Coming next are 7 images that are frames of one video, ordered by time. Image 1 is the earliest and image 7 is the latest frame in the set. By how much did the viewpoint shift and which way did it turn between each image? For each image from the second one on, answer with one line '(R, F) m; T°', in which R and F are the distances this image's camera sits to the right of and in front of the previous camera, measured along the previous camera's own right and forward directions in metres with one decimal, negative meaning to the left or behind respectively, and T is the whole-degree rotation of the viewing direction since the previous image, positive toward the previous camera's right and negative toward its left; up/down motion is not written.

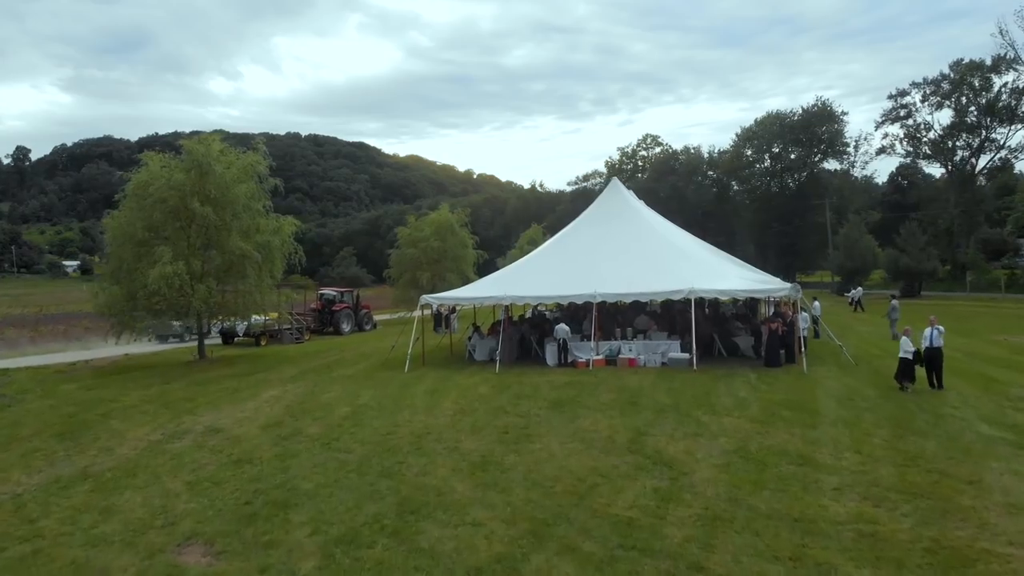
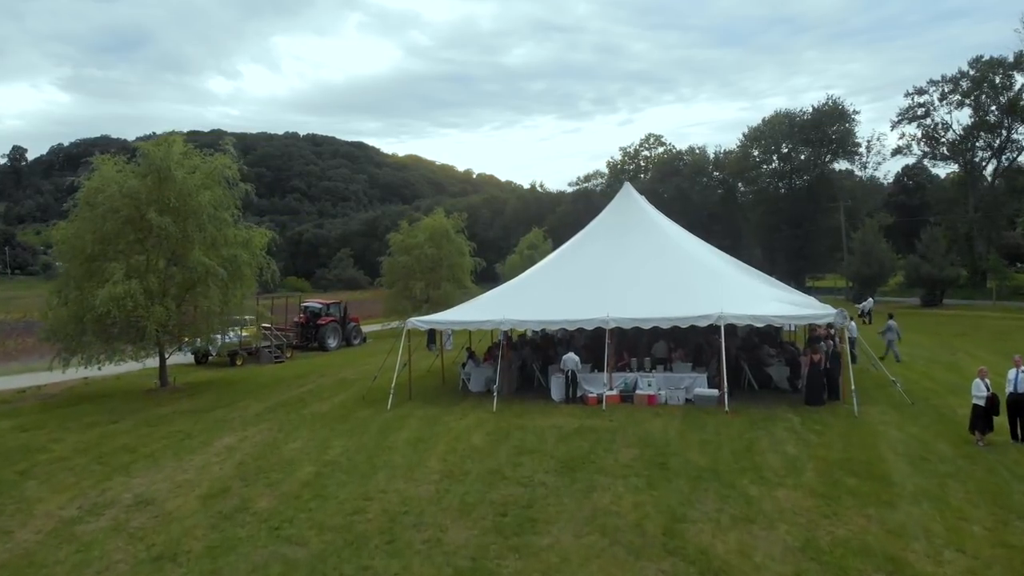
(0.0, +2.0) m; 0°
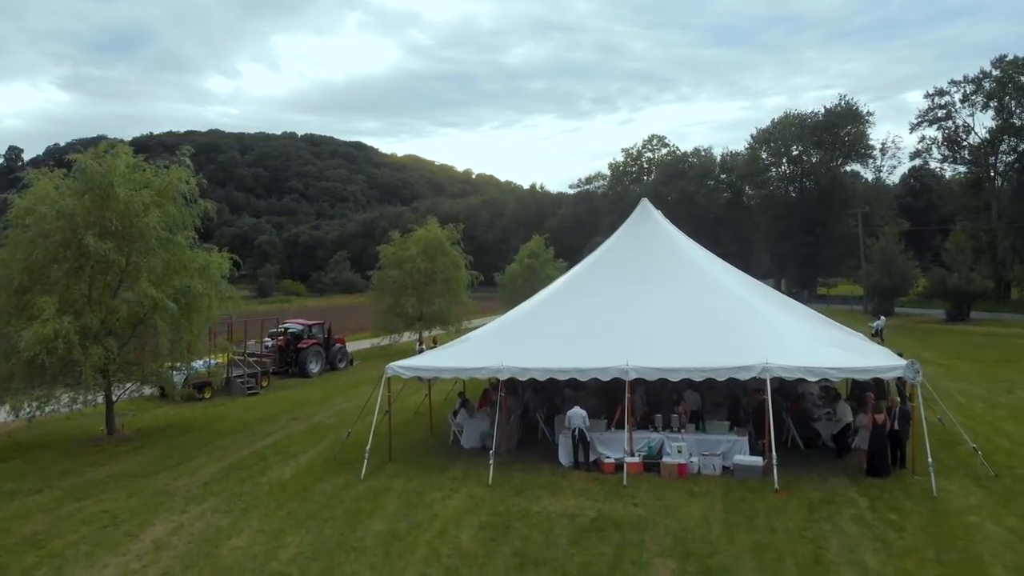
(0.0, +2.2) m; 0°
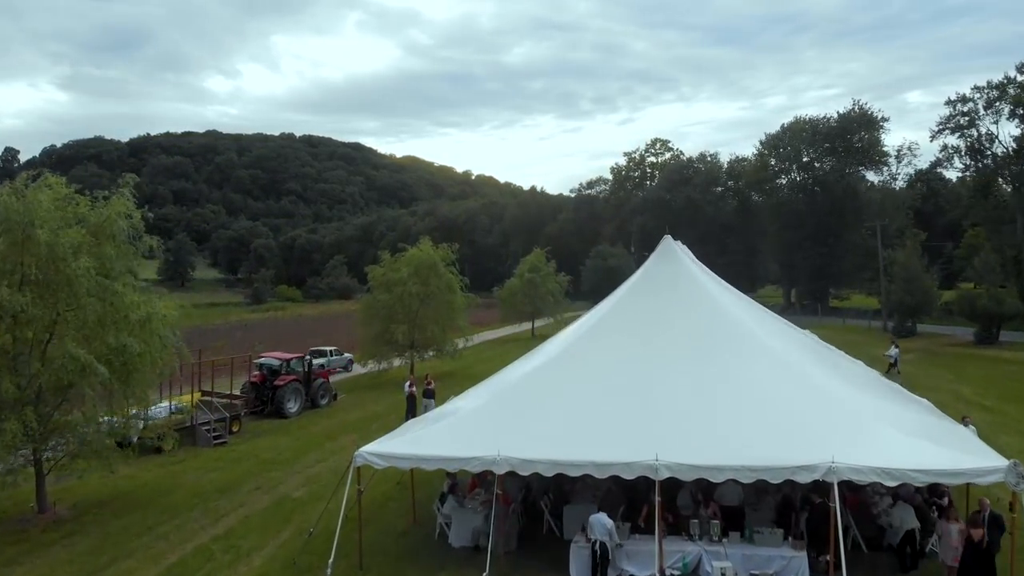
(0.0, +2.2) m; 0°
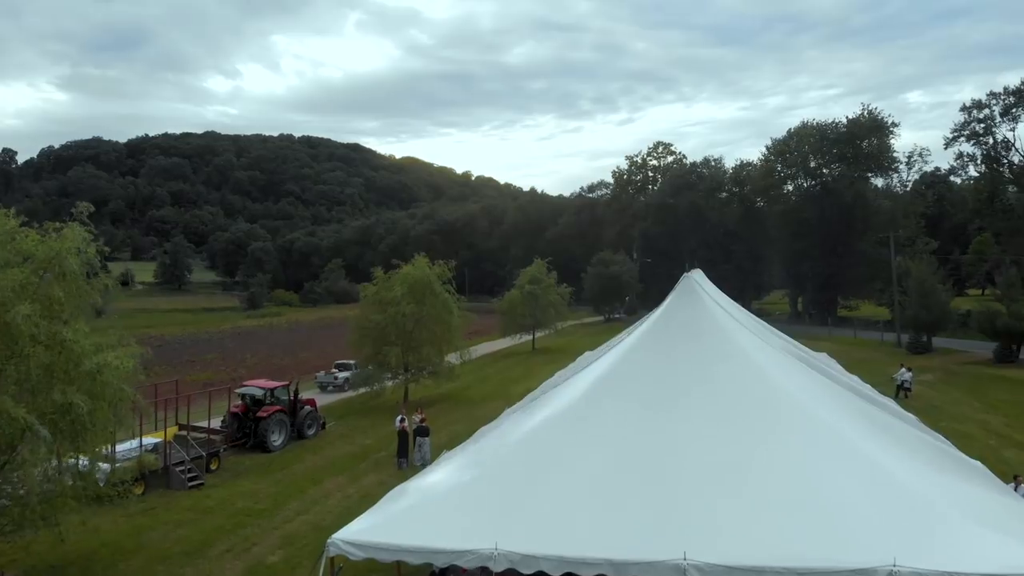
(0.0, +1.4) m; 0°
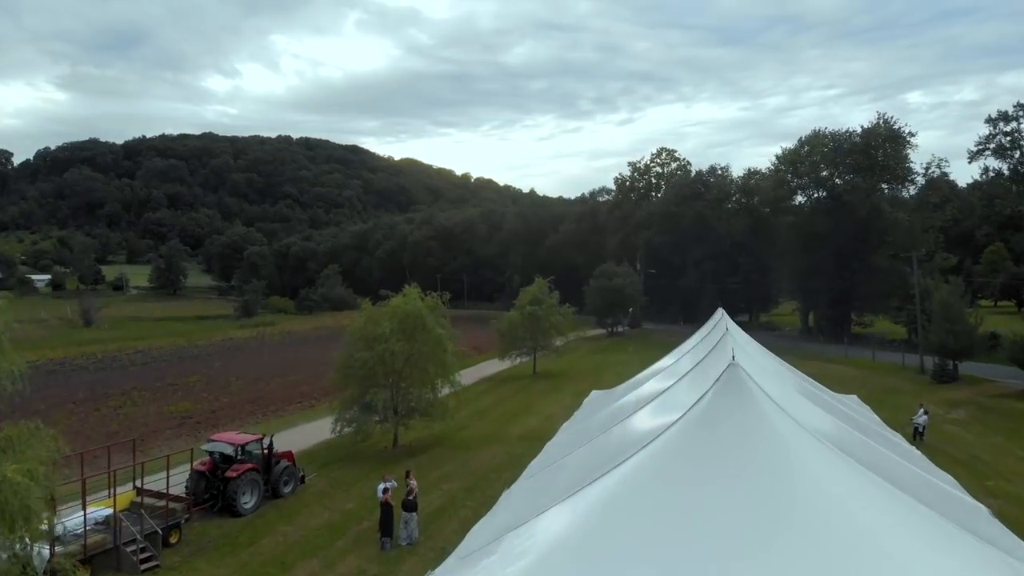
(0.0, +2.1) m; 0°
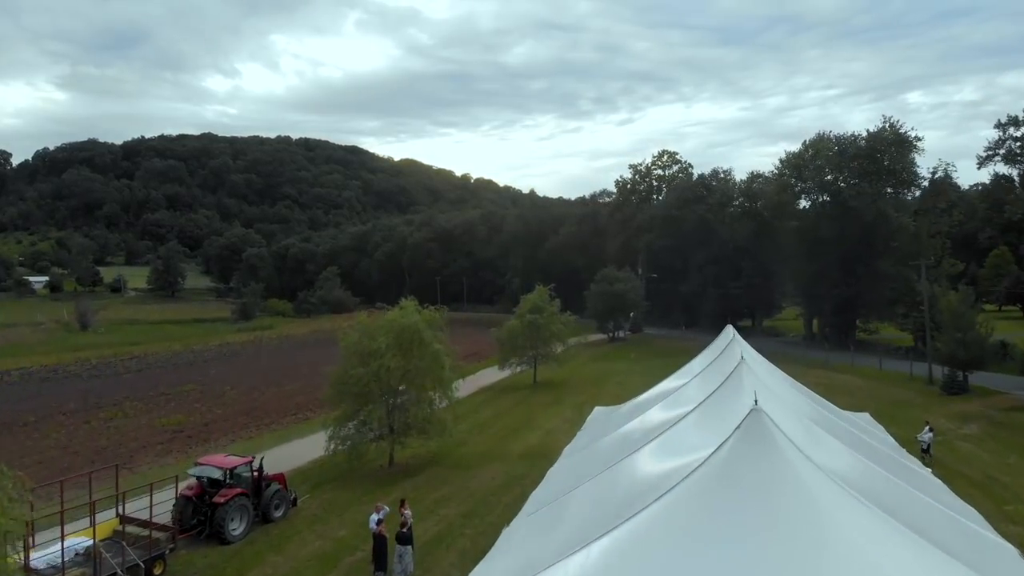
(0.0, +0.7) m; 0°
